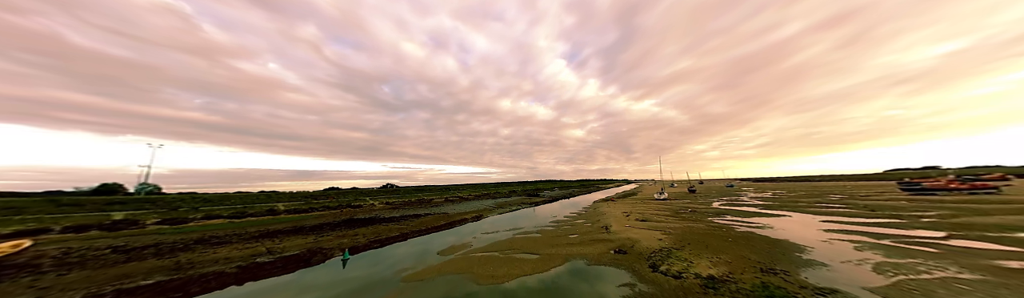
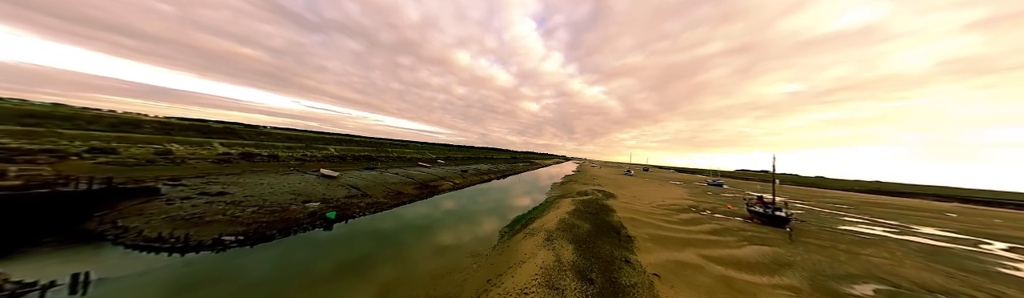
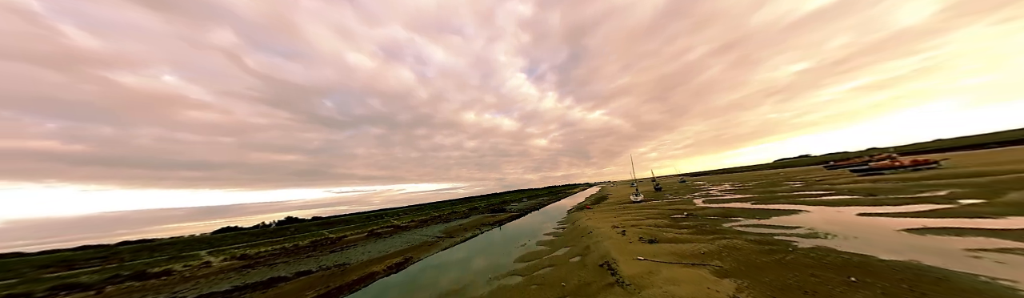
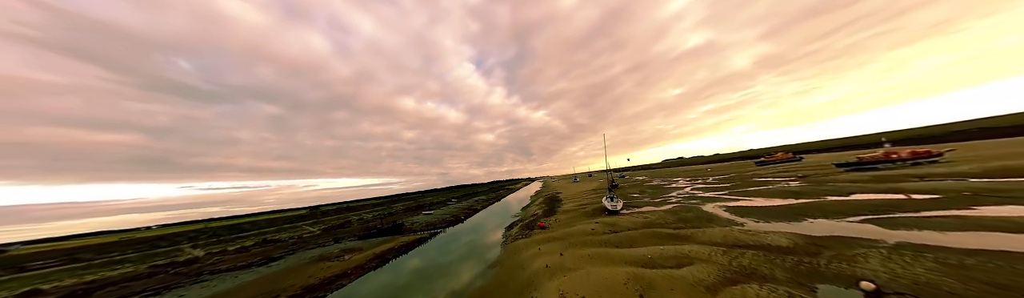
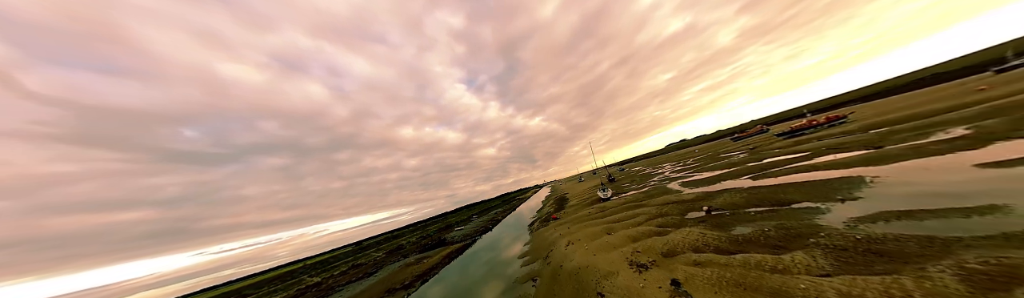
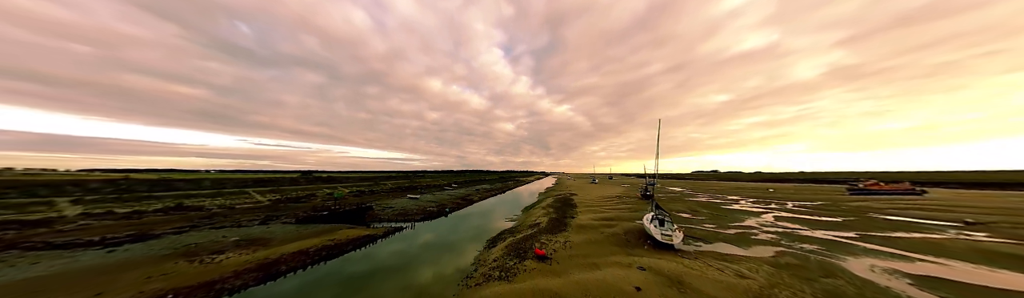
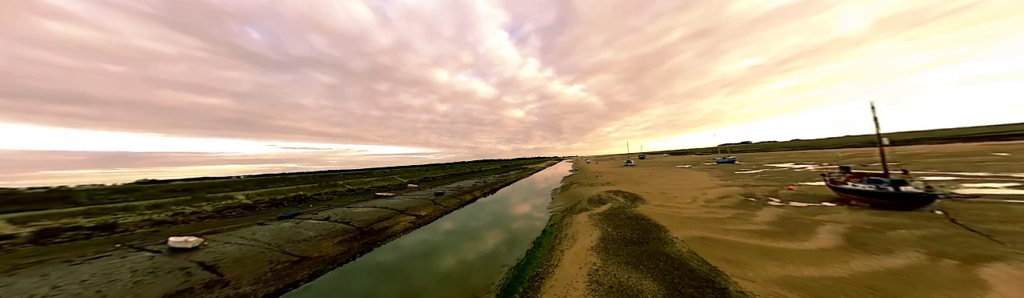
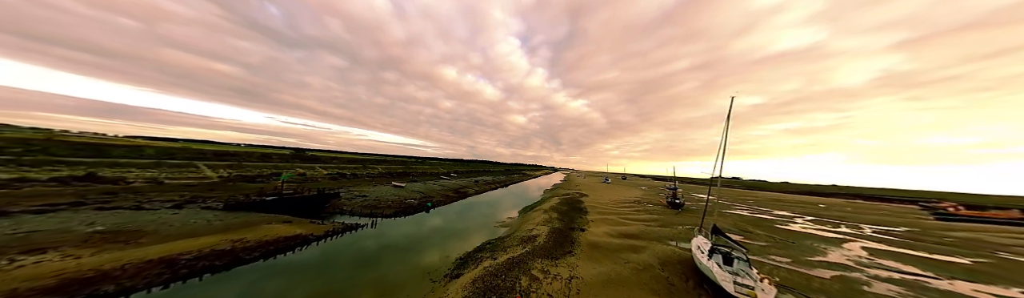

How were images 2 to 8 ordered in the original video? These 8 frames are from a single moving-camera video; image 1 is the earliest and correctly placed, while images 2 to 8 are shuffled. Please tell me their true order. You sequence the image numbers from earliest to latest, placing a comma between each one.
3, 5, 4, 6, 8, 2, 7
